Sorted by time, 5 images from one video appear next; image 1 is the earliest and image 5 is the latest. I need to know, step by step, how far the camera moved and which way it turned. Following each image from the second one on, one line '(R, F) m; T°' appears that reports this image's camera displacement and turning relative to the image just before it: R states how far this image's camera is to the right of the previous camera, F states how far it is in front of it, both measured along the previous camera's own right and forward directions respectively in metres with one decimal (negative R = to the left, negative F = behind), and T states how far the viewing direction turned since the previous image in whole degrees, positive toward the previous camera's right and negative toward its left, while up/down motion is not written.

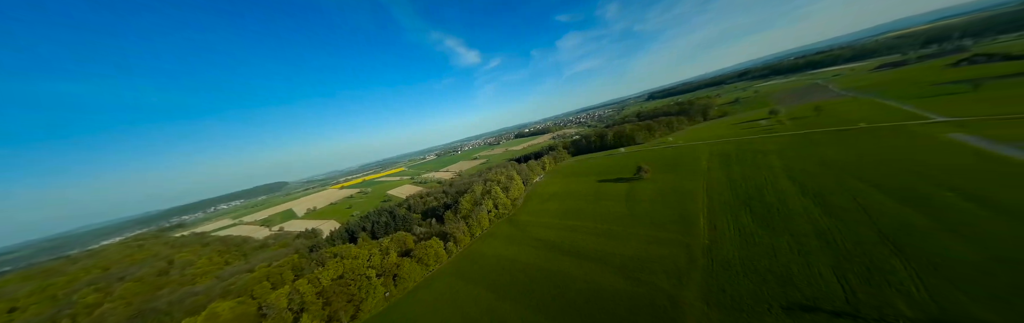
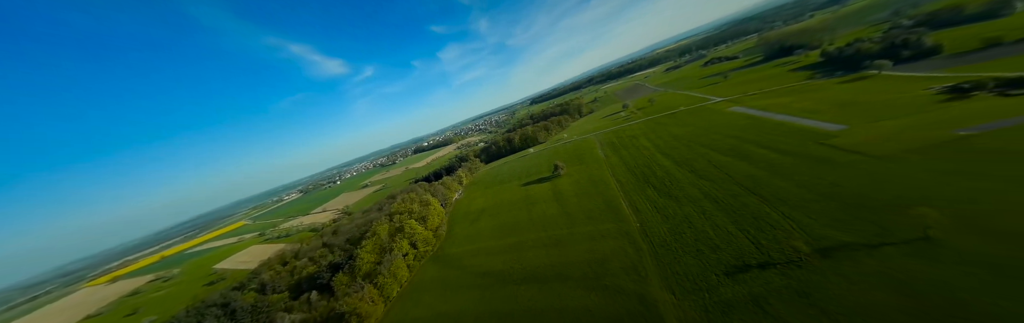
(-1.6, +6.3) m; +25°
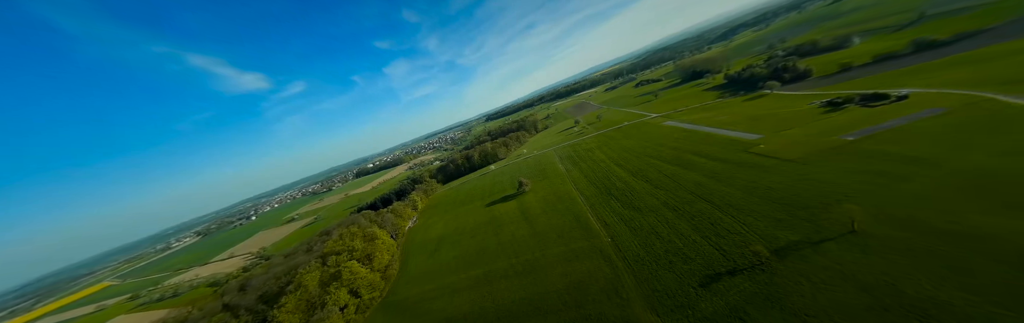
(-0.6, +2.6) m; +11°
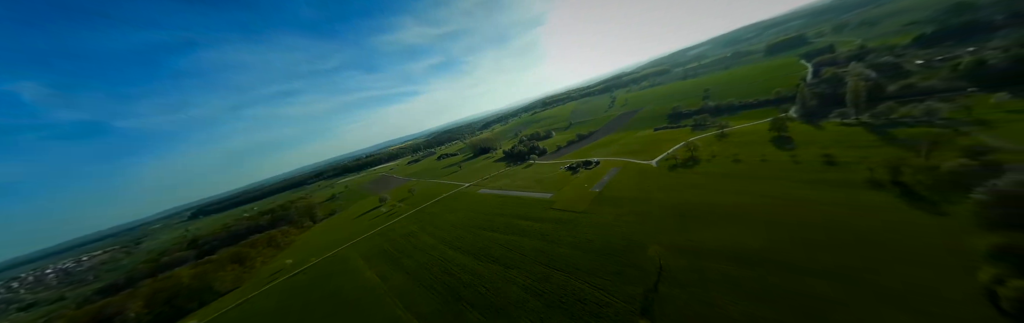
(+1.4, +9.3) m; +51°
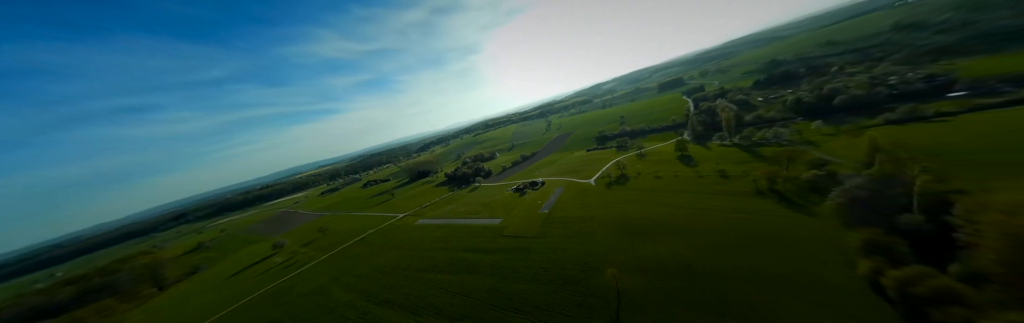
(-0.1, +1.7) m; +15°
